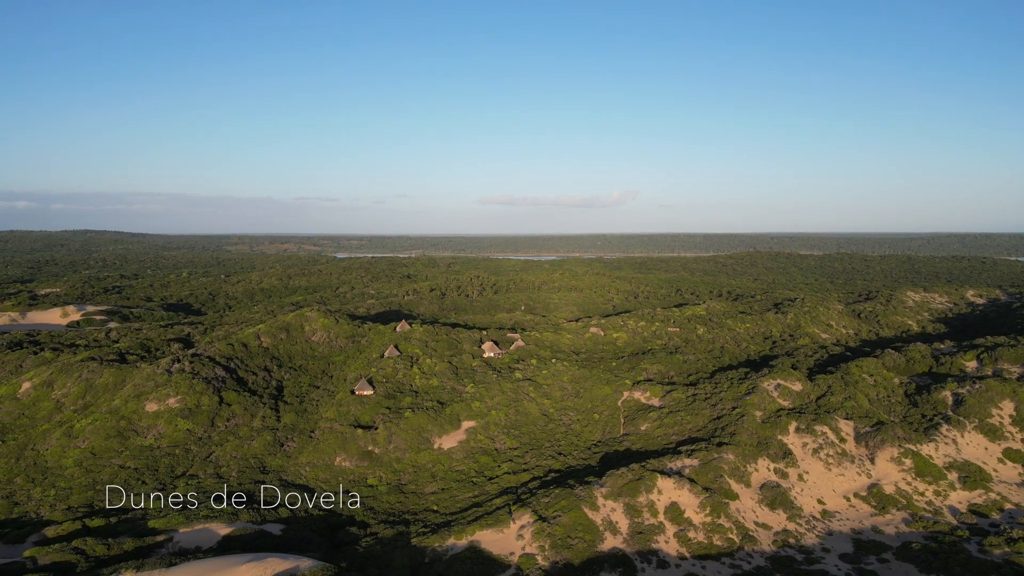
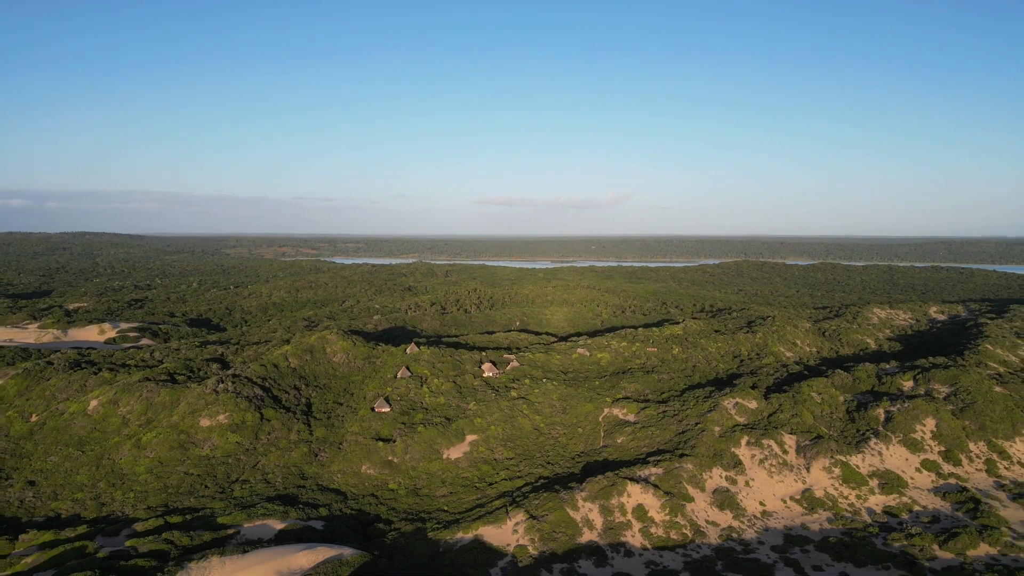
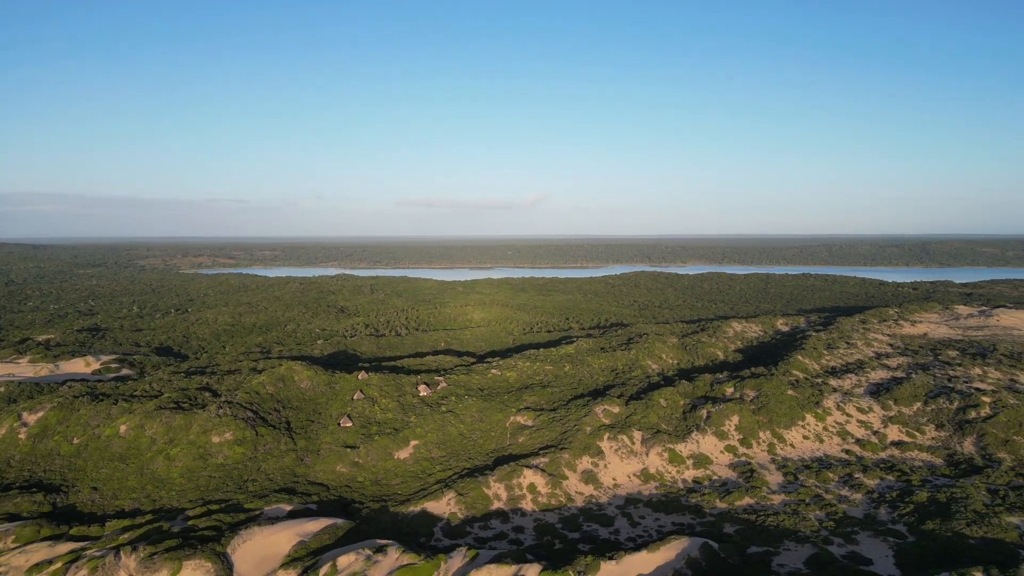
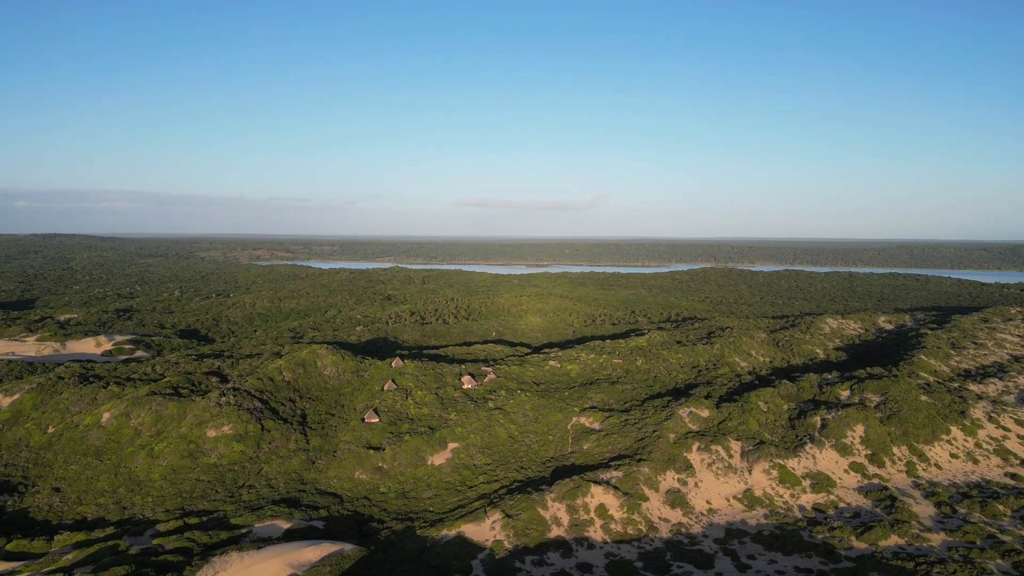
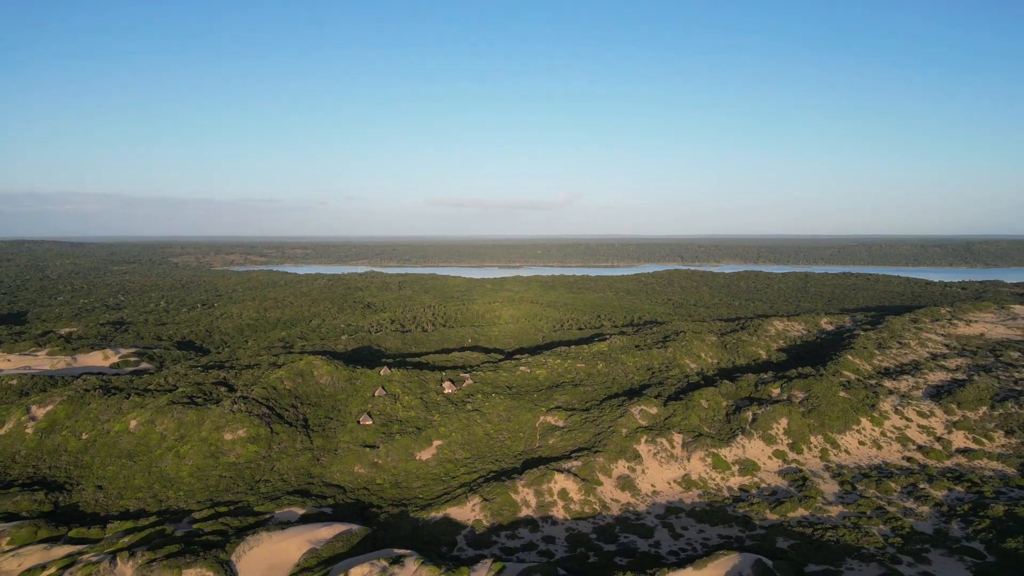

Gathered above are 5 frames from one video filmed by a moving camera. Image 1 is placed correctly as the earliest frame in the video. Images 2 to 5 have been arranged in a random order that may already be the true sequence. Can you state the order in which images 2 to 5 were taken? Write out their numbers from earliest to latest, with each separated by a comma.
2, 4, 5, 3
